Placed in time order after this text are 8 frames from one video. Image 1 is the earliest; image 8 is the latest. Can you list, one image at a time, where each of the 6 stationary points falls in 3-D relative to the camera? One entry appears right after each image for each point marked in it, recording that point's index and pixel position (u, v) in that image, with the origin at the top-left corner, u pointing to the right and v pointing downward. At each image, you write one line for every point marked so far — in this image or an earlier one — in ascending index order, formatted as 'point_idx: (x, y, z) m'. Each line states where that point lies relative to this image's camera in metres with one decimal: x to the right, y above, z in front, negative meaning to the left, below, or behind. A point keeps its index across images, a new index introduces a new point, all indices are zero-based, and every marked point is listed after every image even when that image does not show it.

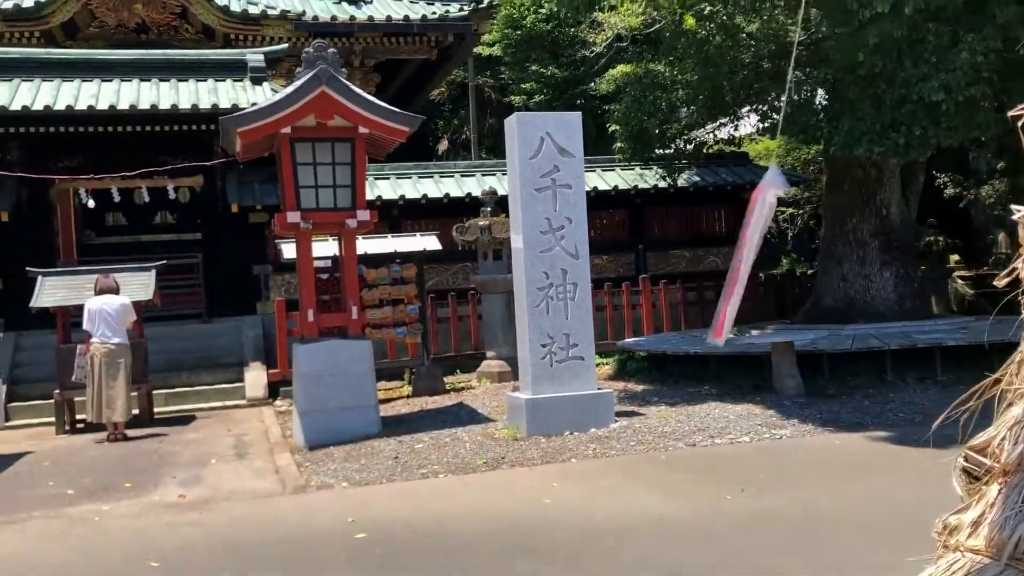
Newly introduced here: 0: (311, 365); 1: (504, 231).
0: (-1.6, -0.6, +7.4) m
1: (-0.1, +0.6, +9.9) m
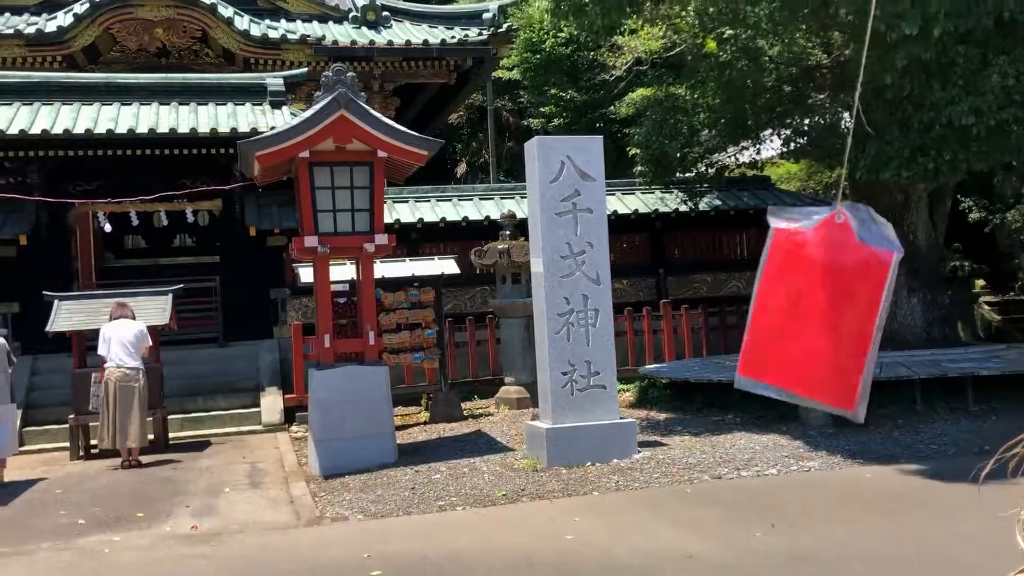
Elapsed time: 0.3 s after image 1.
0: (-1.4, -0.8, +7.3) m
1: (+0.1, +0.3, +9.8) m
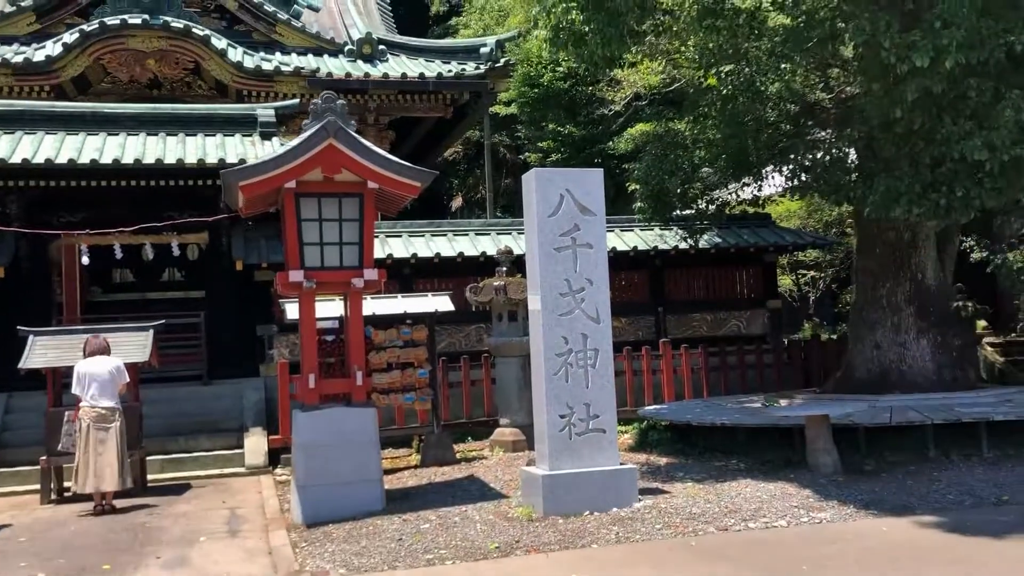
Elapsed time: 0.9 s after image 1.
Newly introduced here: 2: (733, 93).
0: (-1.5, -1.1, +6.9) m
1: (+0.1, 0.0, +9.4) m
2: (+2.2, +1.9, +9.4) m
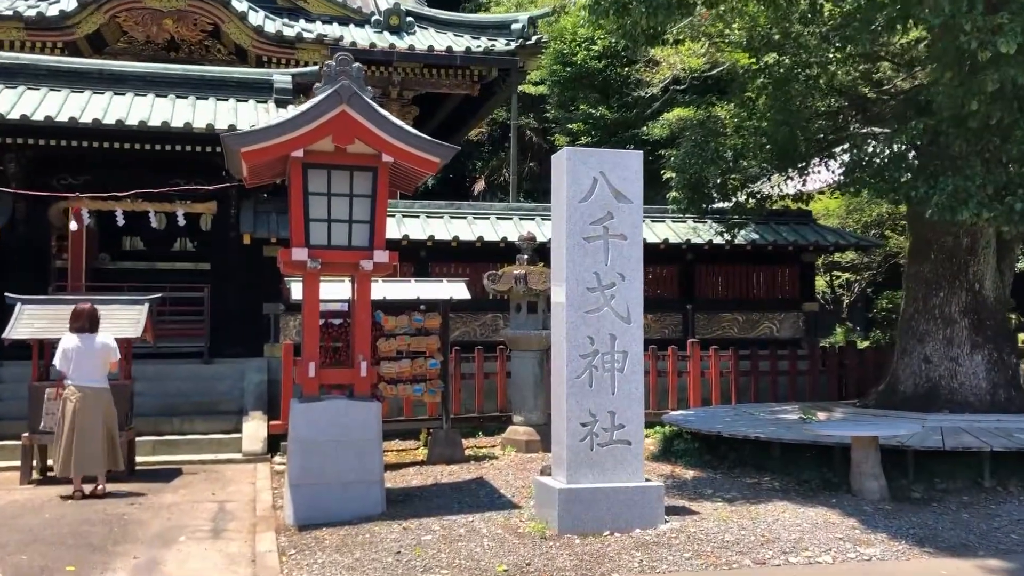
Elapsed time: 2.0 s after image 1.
0: (-1.4, -0.9, +6.3) m
1: (+0.3, 0.0, +8.8) m
2: (+2.5, +1.9, +8.7) m
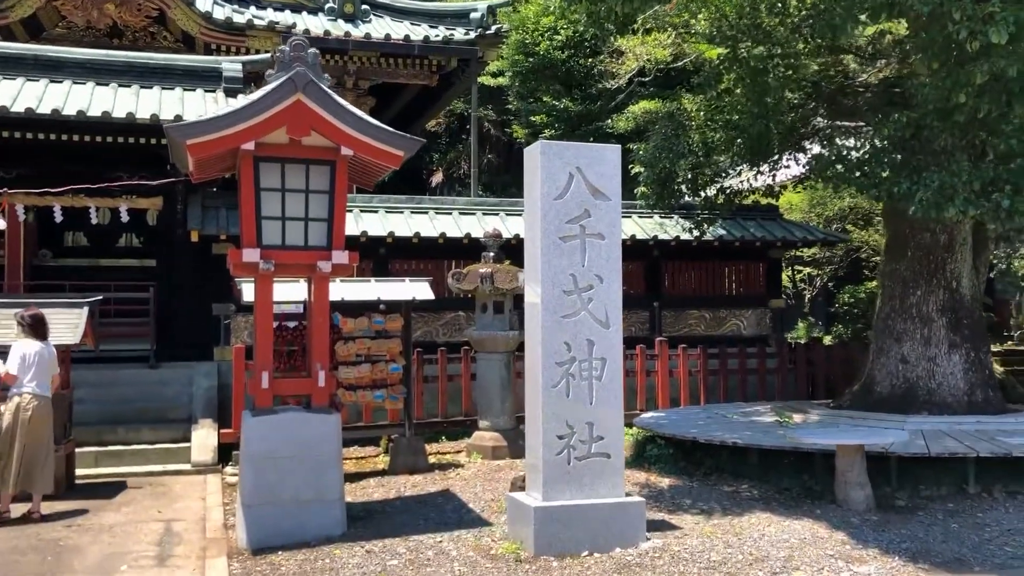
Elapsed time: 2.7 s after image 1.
0: (-1.5, -1.0, +5.9) m
1: (0.0, +0.1, +8.4) m
2: (+2.2, +1.9, +8.4) m
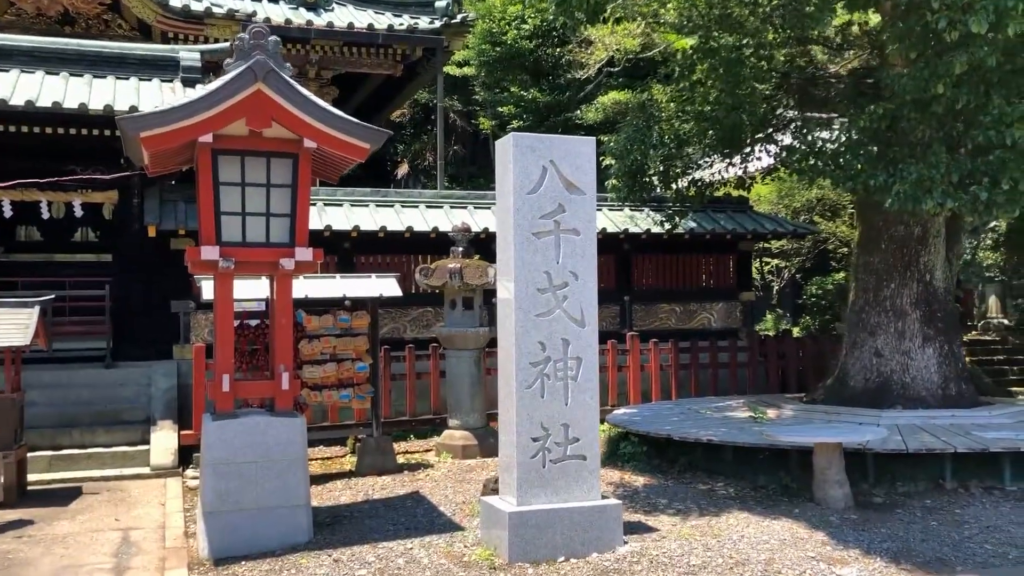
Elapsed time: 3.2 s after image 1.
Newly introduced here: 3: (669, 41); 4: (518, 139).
0: (-1.7, -1.0, +5.6) m
1: (-0.3, +0.1, +8.2) m
2: (+1.9, +2.0, +8.2) m
3: (+1.7, +2.7, +10.2) m
4: (0.0, +0.8, +5.2) m
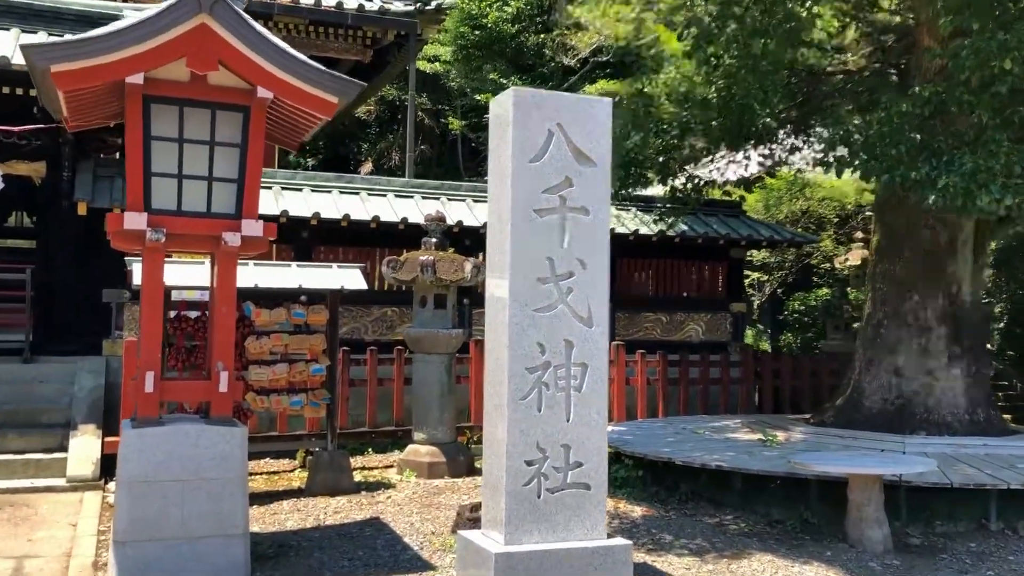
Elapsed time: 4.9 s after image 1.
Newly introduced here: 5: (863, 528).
0: (-1.8, -0.9, +4.6) m
1: (-0.4, +0.1, +7.2) m
2: (+1.8, +2.0, +7.4) m
3: (+1.6, +2.6, +9.4) m
4: (0.0, +0.9, +4.3) m
5: (+1.9, -1.3, +5.3) m
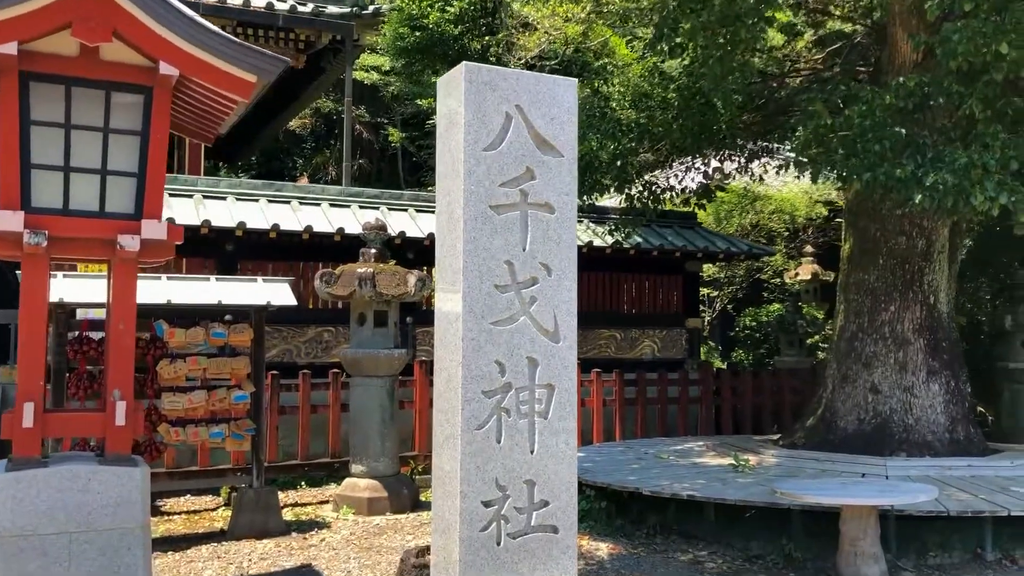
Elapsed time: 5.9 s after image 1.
0: (-2.0, -0.9, +3.8) m
1: (-0.8, 0.0, +6.5) m
2: (+1.4, +1.9, +6.9) m
3: (+1.0, +2.5, +8.8) m
4: (-0.1, +0.8, +3.7) m
5: (+1.7, -1.4, +4.7) m
